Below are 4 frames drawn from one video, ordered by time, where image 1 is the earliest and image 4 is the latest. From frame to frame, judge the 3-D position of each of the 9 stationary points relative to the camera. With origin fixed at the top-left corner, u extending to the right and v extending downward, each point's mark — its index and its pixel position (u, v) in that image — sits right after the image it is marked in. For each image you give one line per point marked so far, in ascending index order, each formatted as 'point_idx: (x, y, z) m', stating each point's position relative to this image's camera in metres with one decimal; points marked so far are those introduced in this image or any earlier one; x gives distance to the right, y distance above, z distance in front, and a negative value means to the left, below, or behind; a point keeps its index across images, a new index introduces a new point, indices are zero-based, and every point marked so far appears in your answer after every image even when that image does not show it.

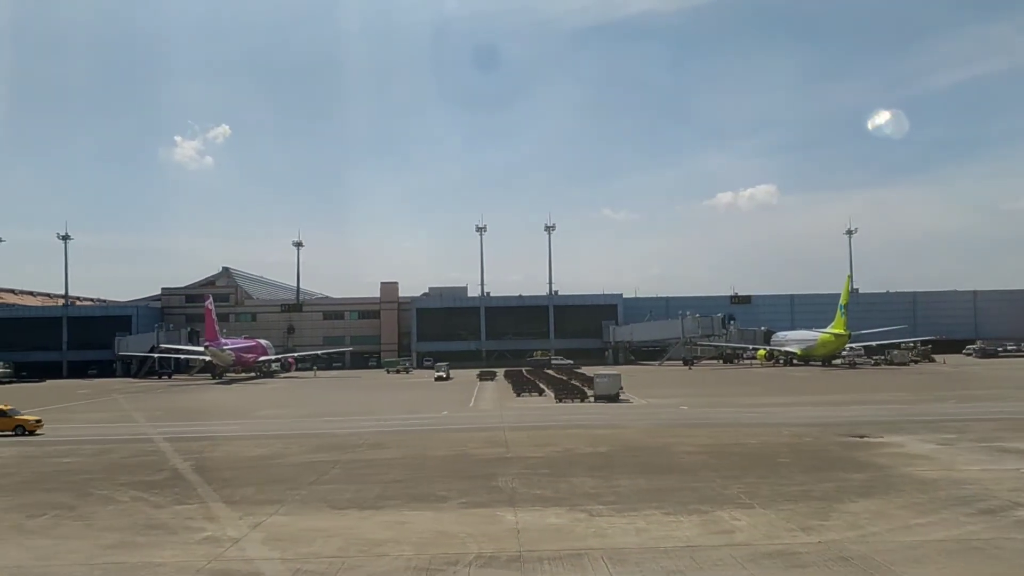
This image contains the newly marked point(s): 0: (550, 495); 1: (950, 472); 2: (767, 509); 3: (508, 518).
0: (+0.8, -4.3, +16.5) m
1: (+10.1, -4.2, +18.5) m
2: (+4.6, -4.0, +14.6) m
3: (-0.1, -4.2, +14.5) m
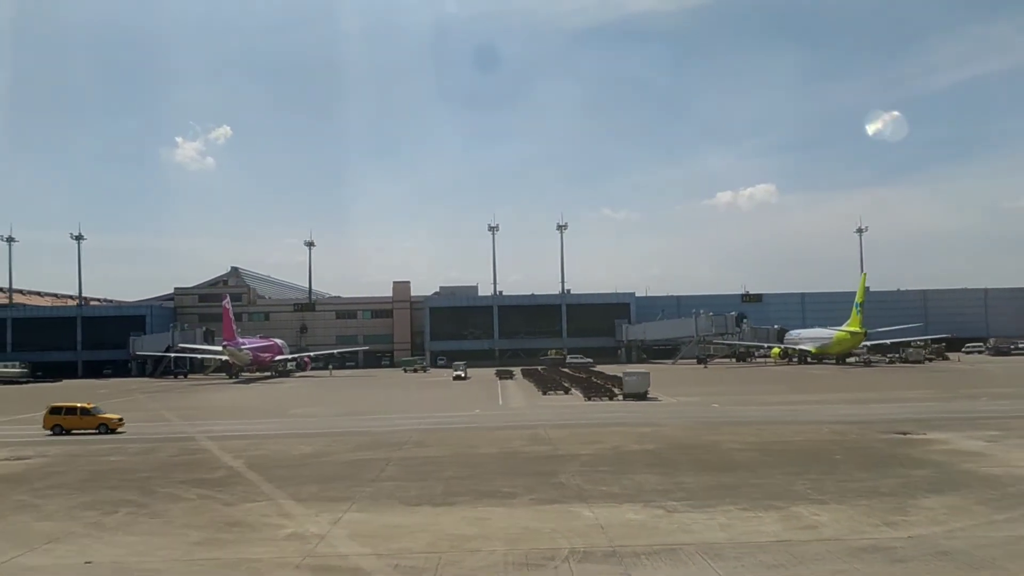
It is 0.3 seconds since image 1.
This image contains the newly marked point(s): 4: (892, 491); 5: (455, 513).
0: (+2.2, -4.2, +16.6) m
1: (+11.5, -4.2, +18.5) m
2: (+6.1, -4.0, +14.7) m
3: (+1.3, -4.1, +14.5) m
4: (+7.6, -4.0, +16.0) m
5: (-1.1, -4.2, +14.9) m
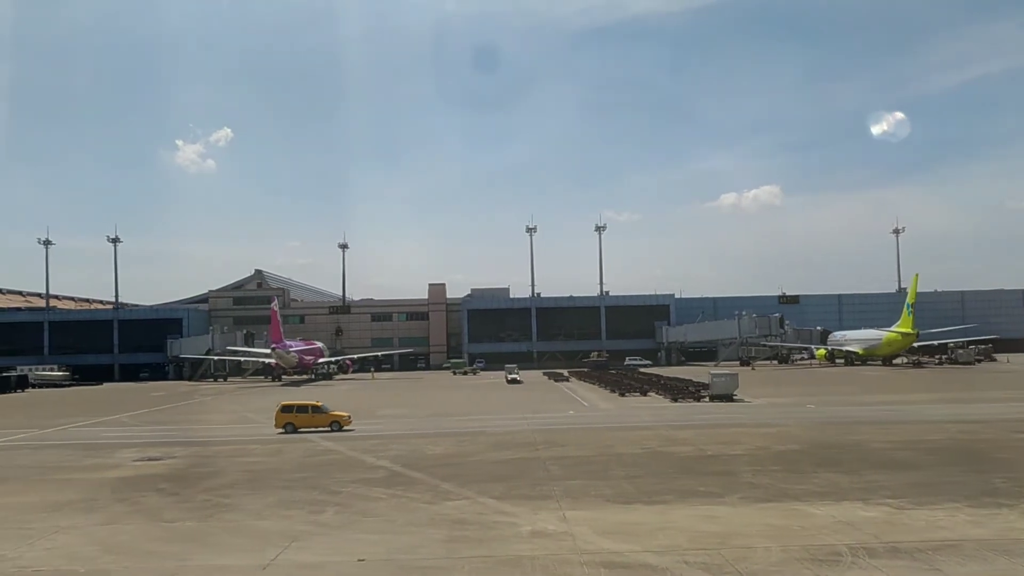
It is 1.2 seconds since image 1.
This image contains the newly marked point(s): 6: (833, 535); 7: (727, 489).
0: (+6.3, -4.2, +16.5) m
1: (+15.6, -4.1, +18.4) m
2: (+10.2, -3.9, +14.6) m
3: (+5.5, -4.0, +14.5) m
4: (+11.7, -3.9, +15.9) m
5: (+3.1, -4.1, +14.8) m
6: (+5.1, -3.9, +12.7) m
7: (+4.5, -4.2, +16.9) m
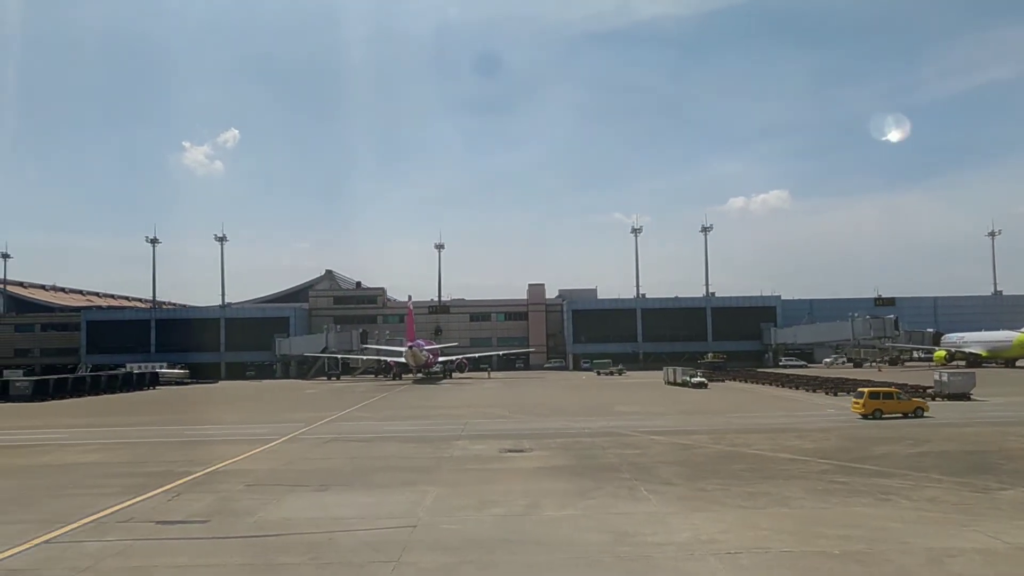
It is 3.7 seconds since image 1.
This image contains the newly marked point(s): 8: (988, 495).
0: (+17.7, -4.0, +16.5) m
1: (+26.9, -4.0, +18.4) m
2: (+21.5, -3.7, +14.6) m
3: (+16.8, -3.8, +14.5) m
4: (+23.0, -3.8, +15.9) m
5: (+14.4, -3.9, +14.8) m
6: (+16.4, -3.7, +12.8) m
7: (+15.8, -4.1, +16.9) m
8: (+9.5, -4.2, +16.3) m
